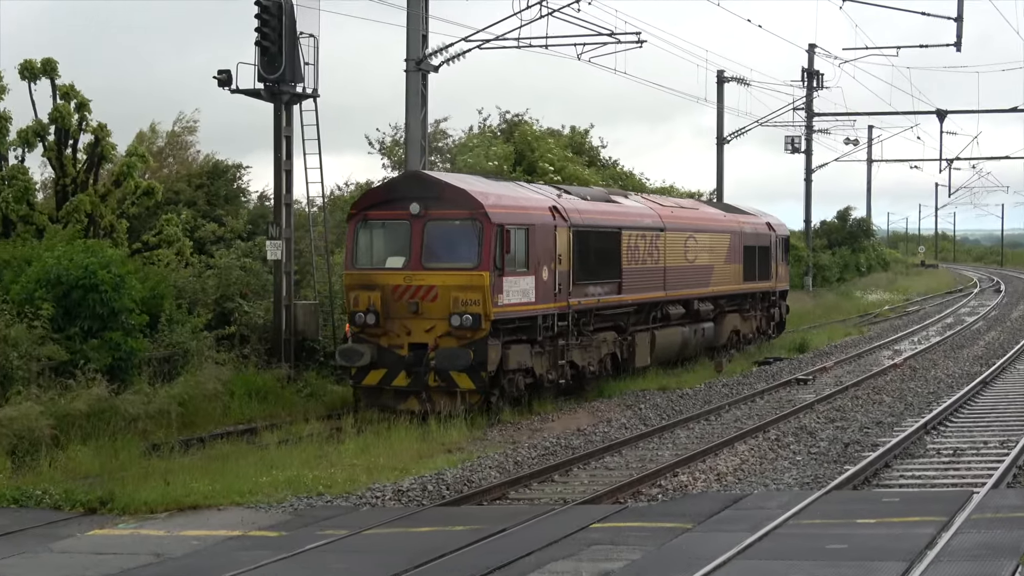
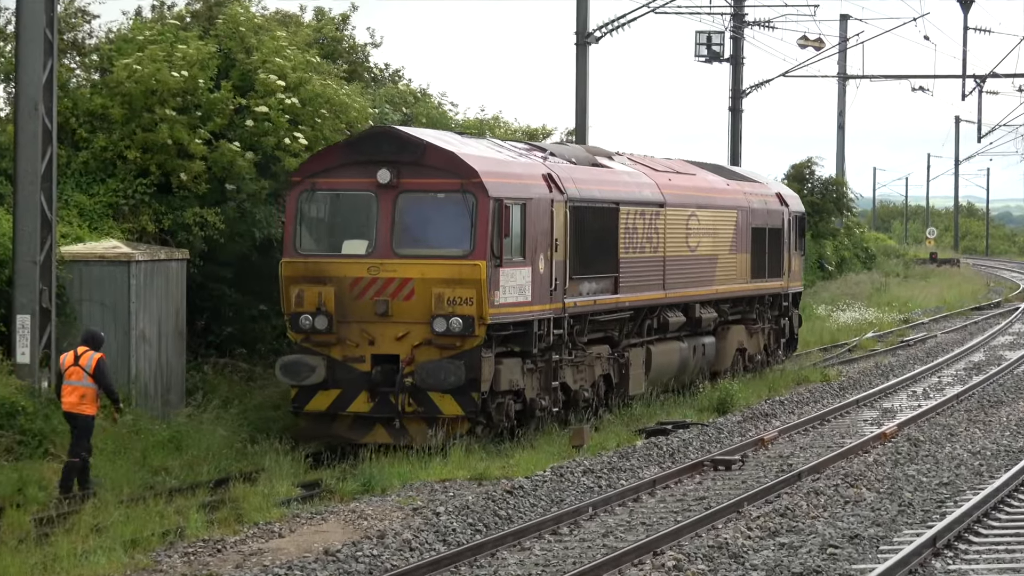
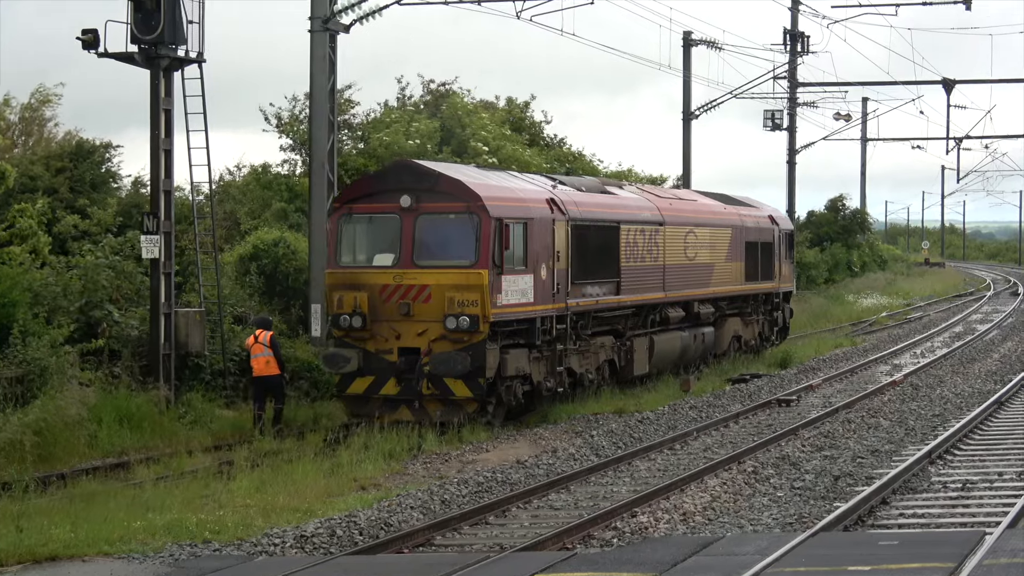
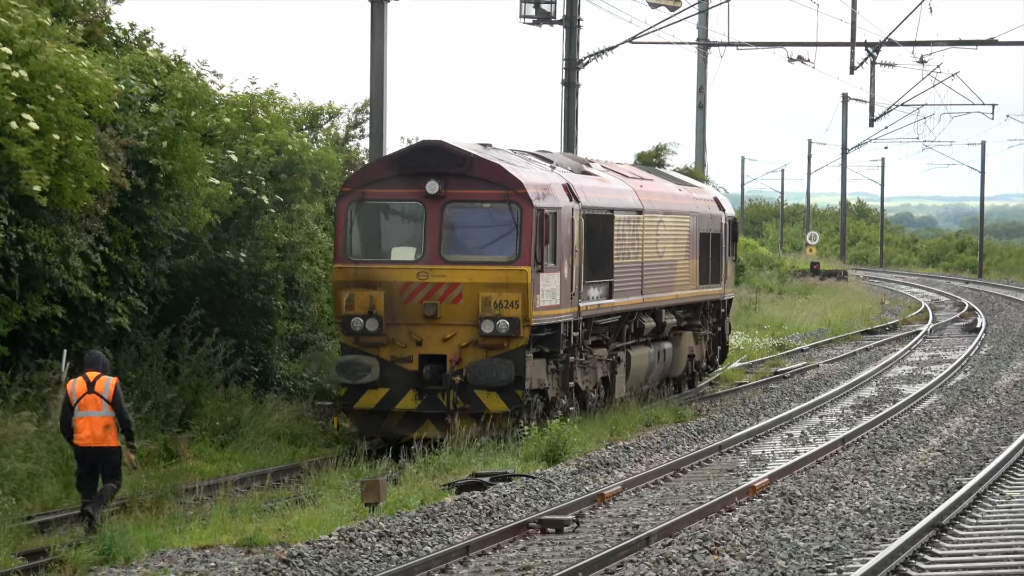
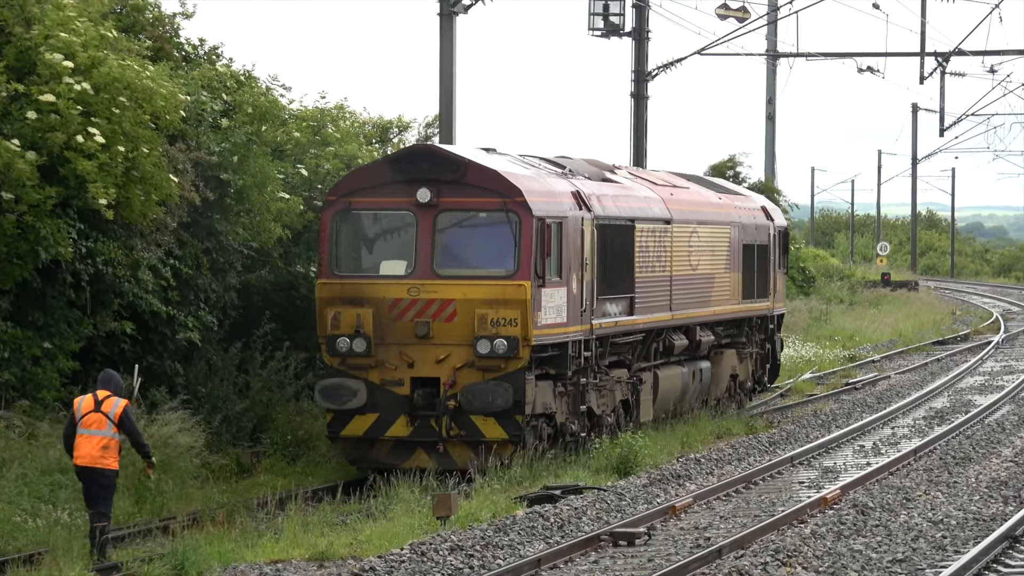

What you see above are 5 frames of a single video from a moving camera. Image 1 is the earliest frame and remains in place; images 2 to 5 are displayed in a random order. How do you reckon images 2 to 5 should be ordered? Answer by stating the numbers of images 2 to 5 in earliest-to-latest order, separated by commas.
3, 2, 5, 4
